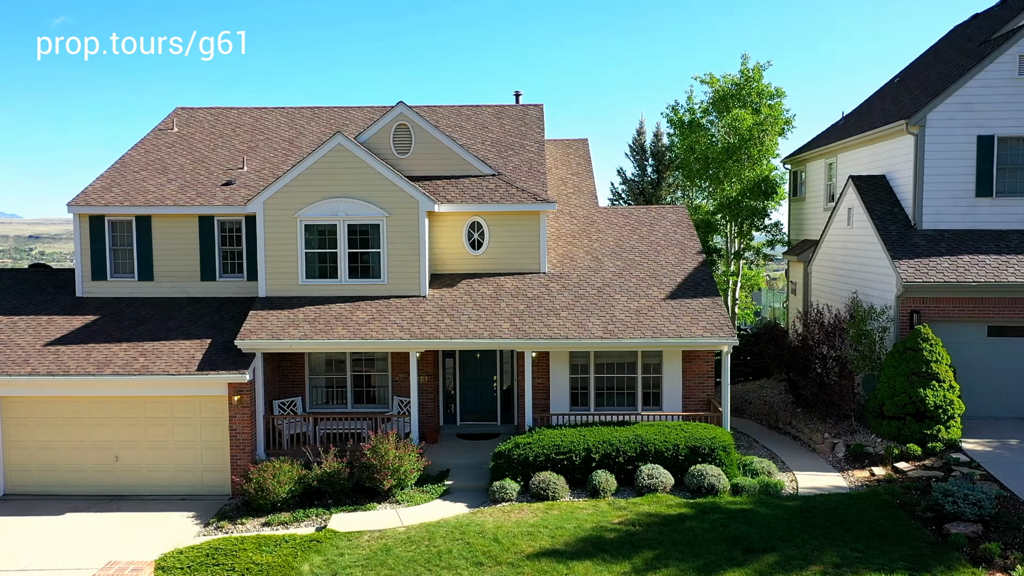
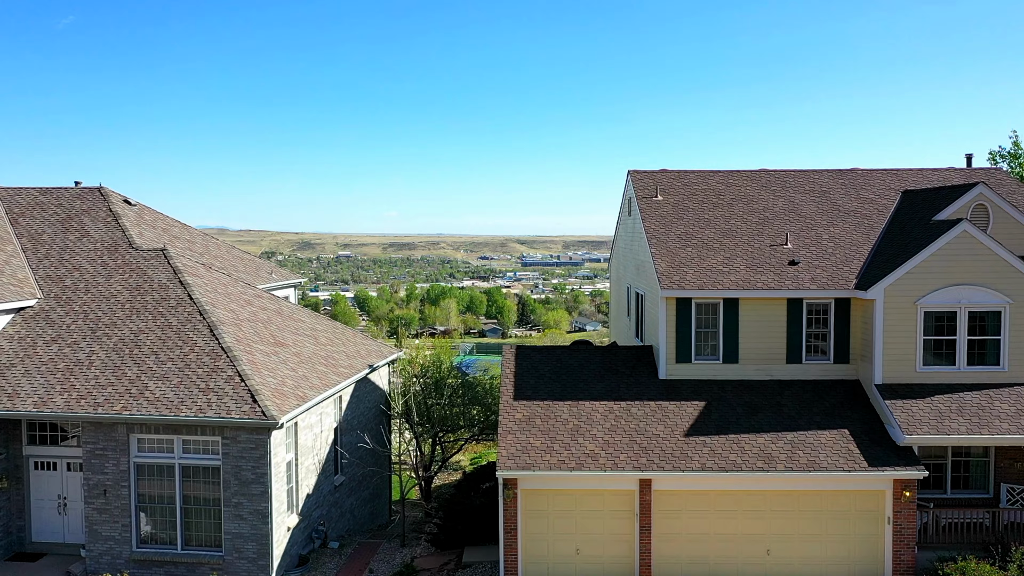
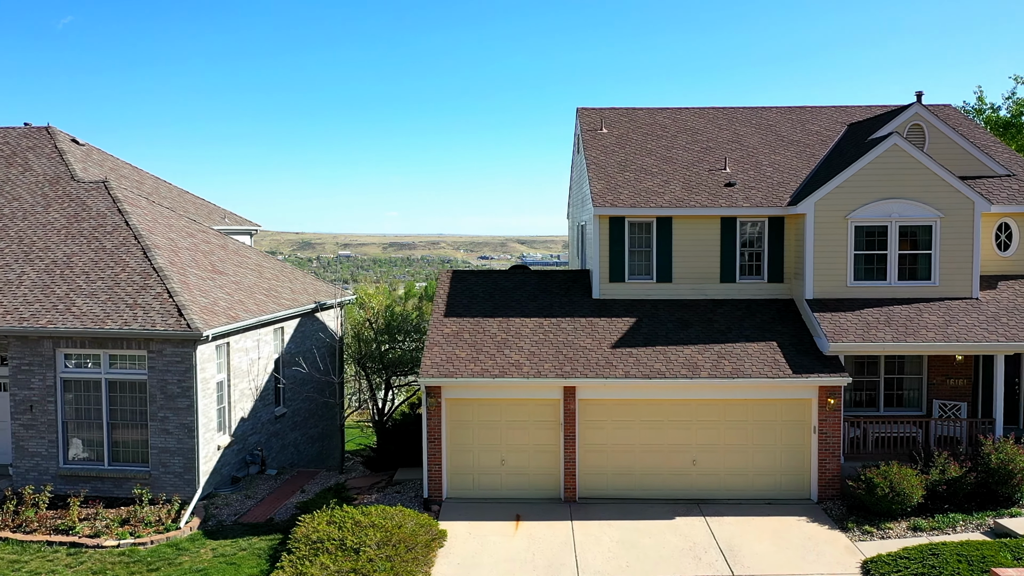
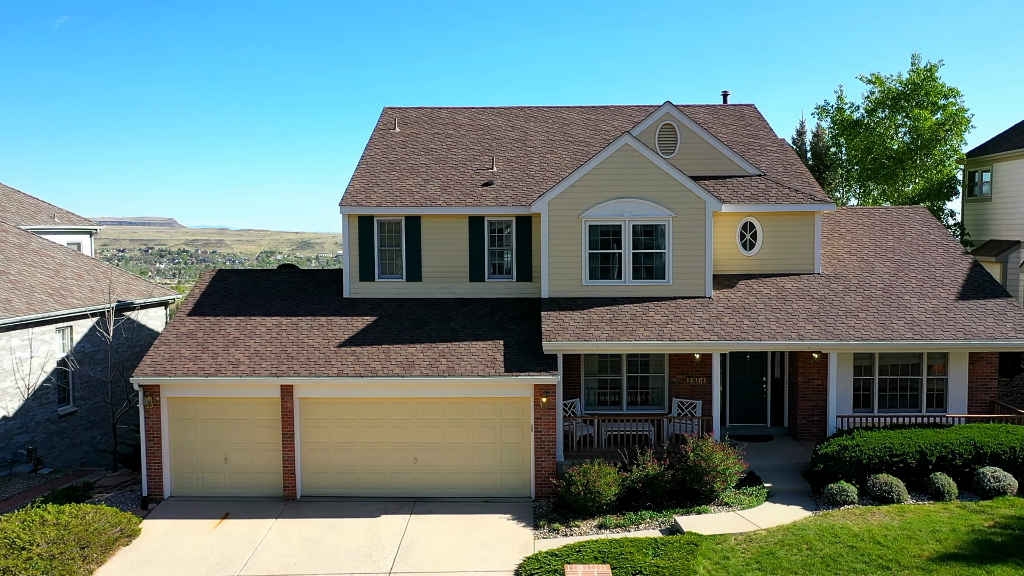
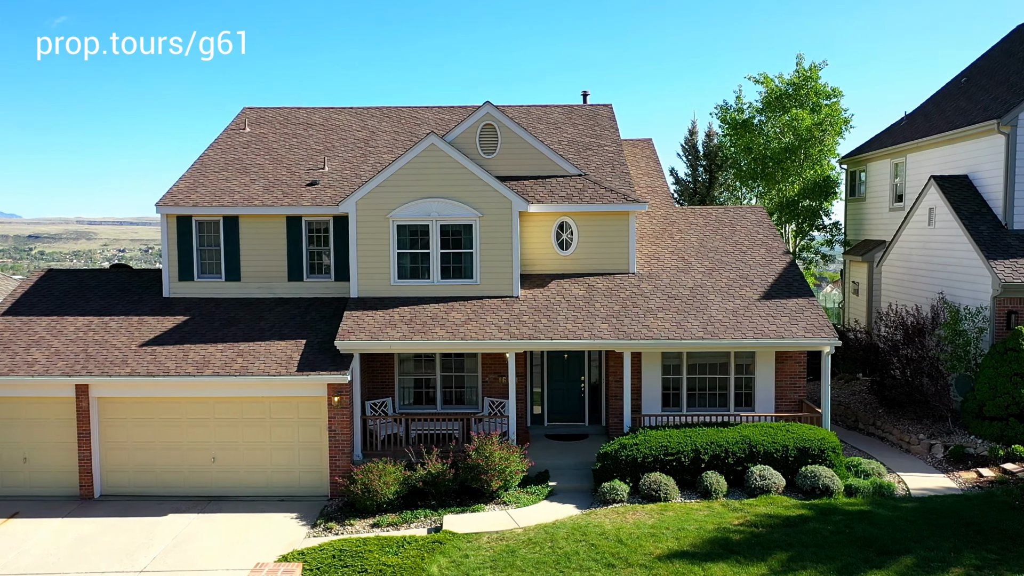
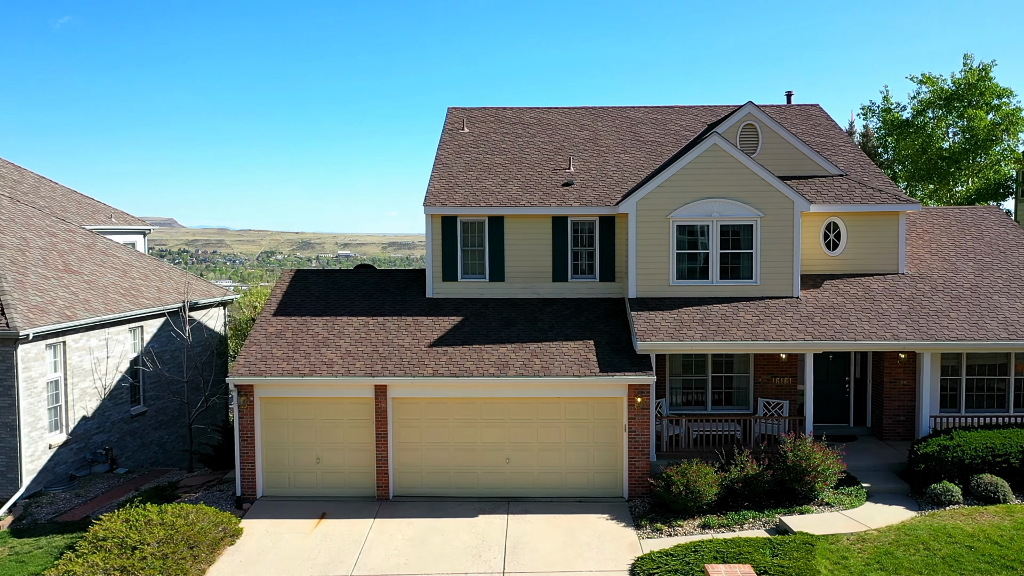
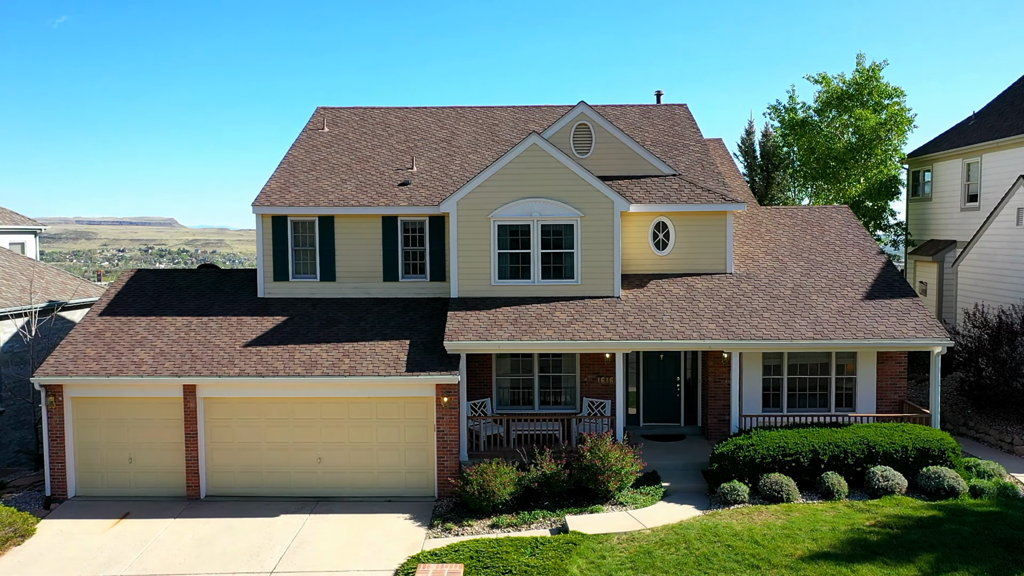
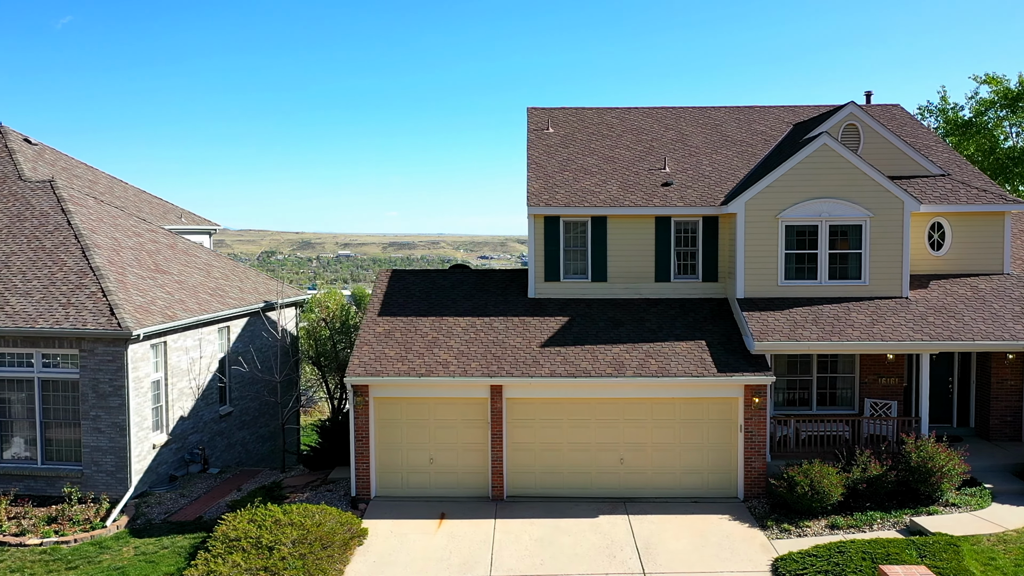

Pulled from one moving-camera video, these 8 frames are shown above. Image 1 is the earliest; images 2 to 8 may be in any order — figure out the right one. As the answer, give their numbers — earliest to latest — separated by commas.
5, 7, 4, 6, 8, 3, 2
